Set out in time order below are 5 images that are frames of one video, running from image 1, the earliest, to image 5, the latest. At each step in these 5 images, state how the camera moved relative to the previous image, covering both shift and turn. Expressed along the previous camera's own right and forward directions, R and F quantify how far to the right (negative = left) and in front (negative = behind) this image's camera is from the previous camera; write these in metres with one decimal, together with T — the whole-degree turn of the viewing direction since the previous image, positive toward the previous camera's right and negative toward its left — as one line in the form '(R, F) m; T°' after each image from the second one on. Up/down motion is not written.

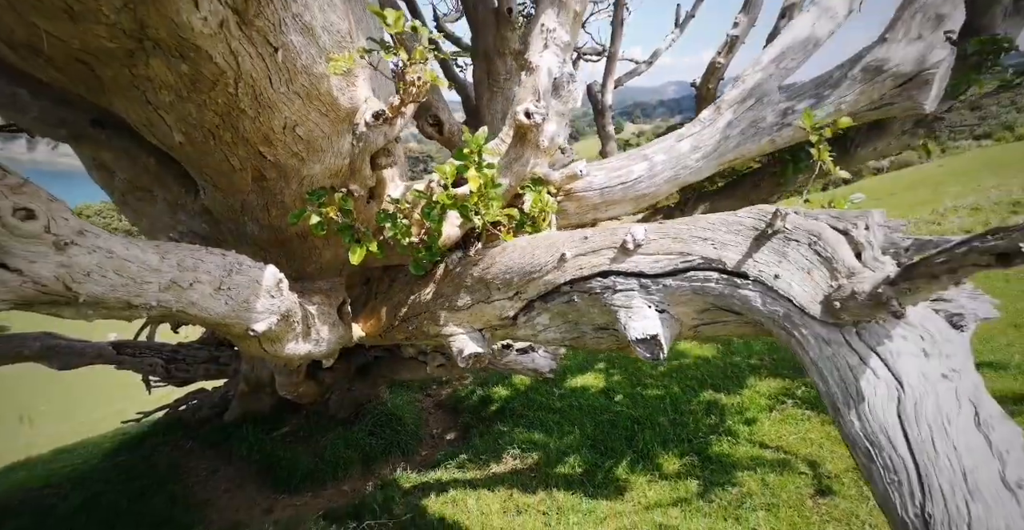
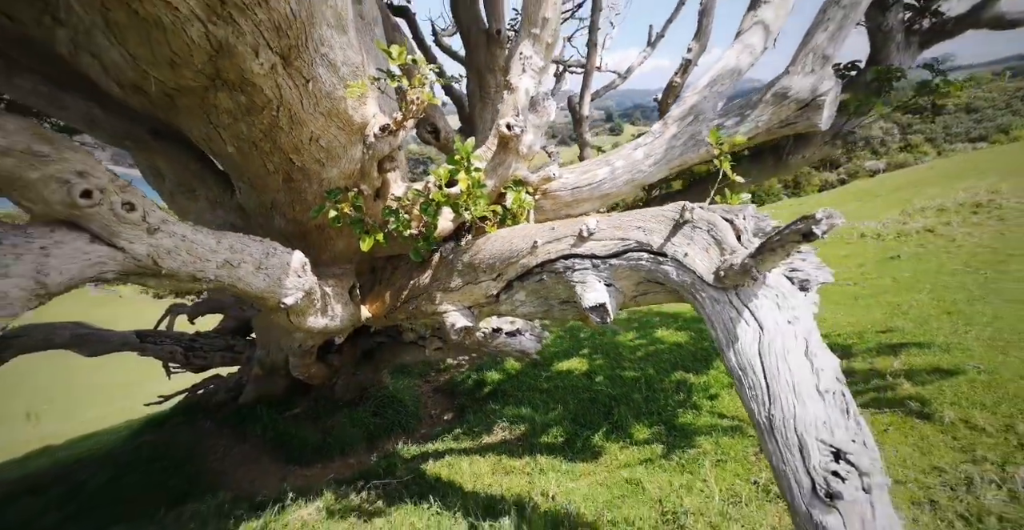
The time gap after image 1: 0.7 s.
(+0.1, -0.6) m; 0°
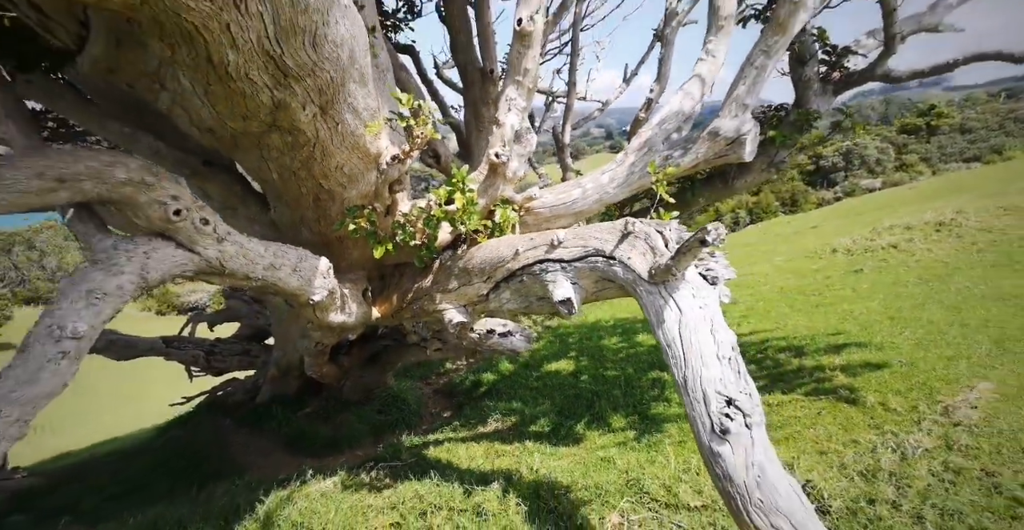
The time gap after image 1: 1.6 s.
(+0.1, -0.7) m; 0°
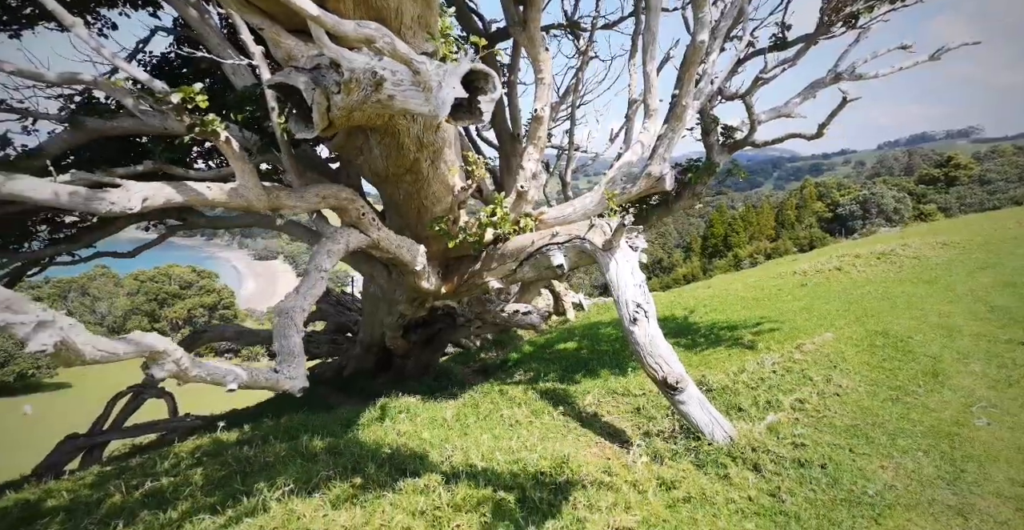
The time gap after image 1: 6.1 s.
(0.0, -2.6) m; -3°
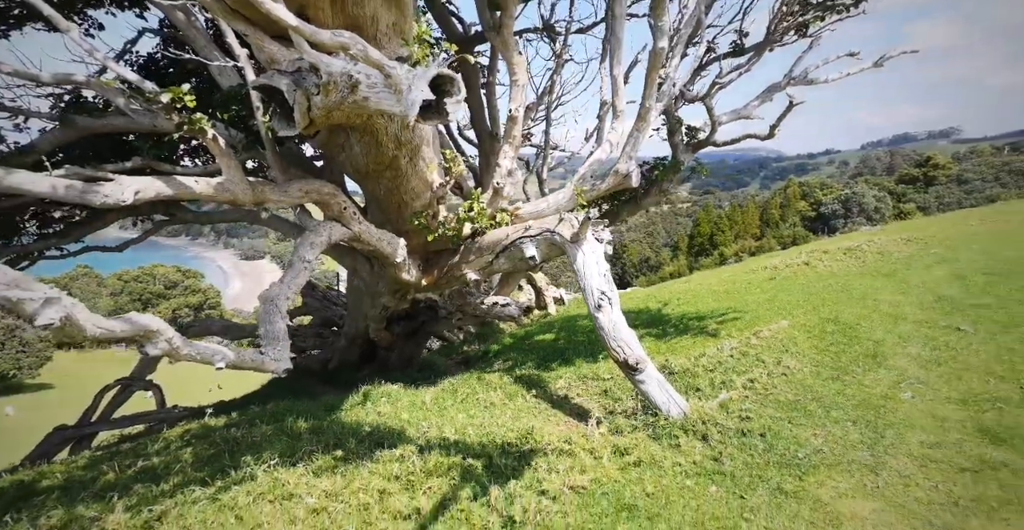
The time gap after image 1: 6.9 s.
(+0.2, -0.3) m; +1°
